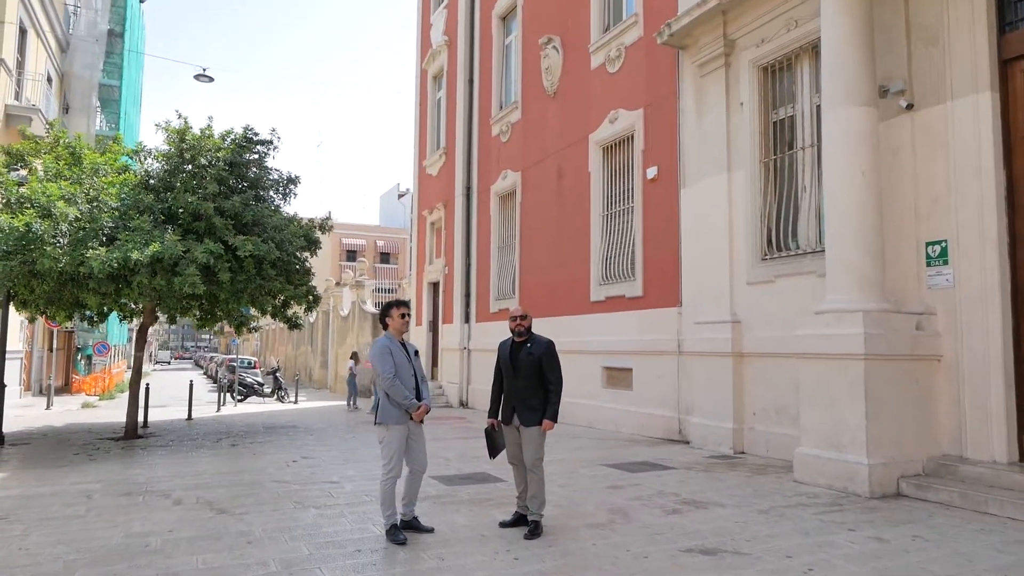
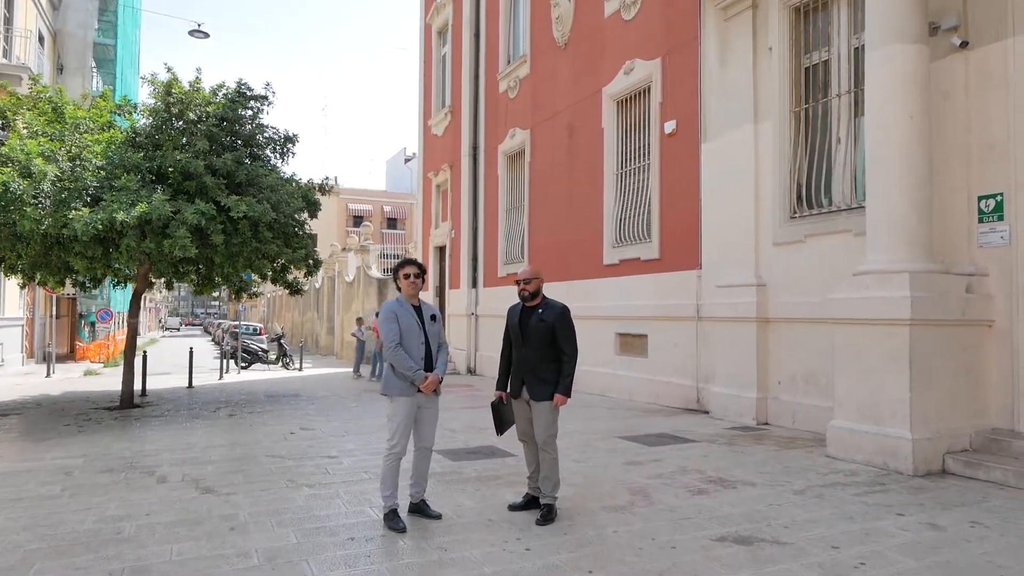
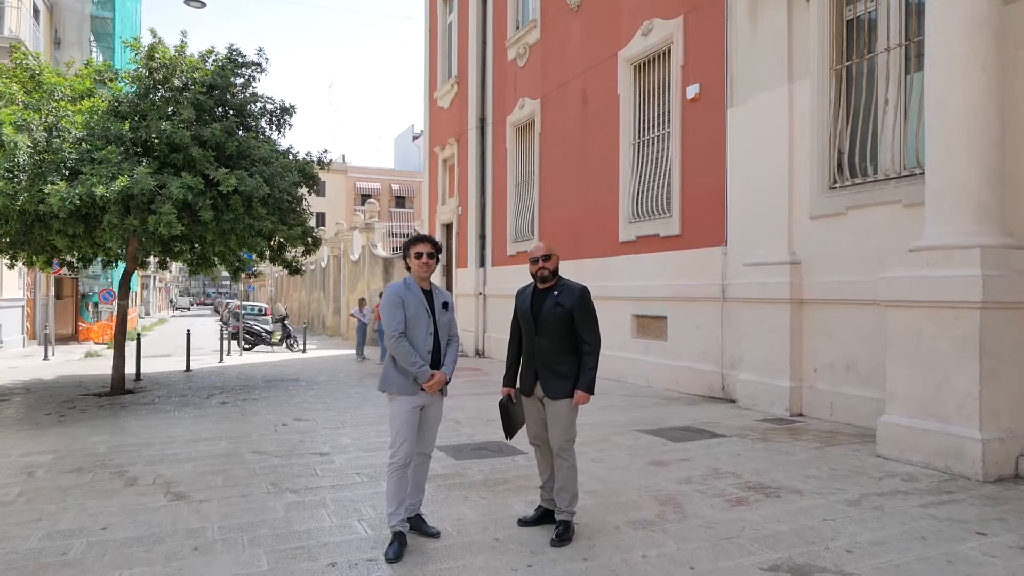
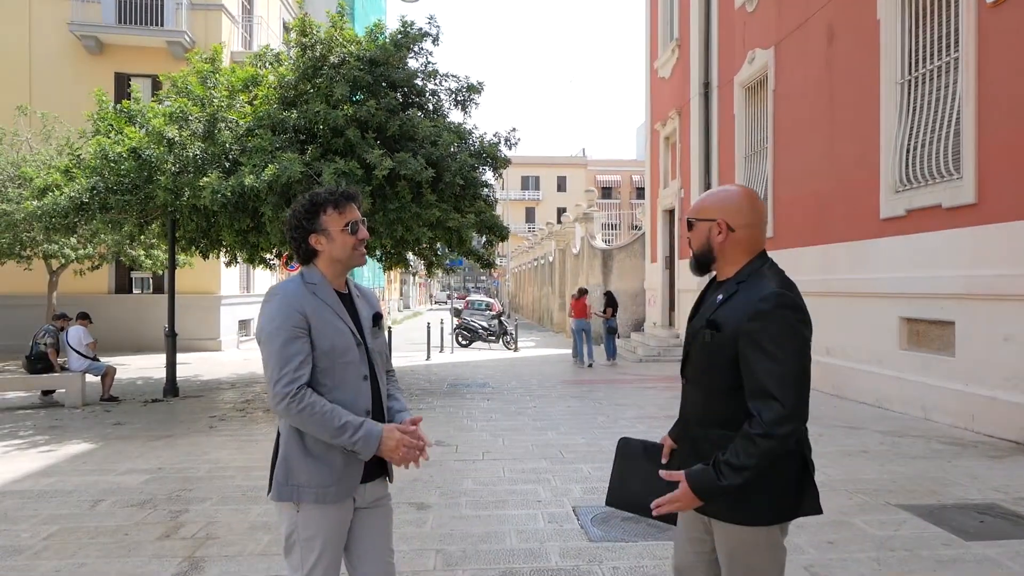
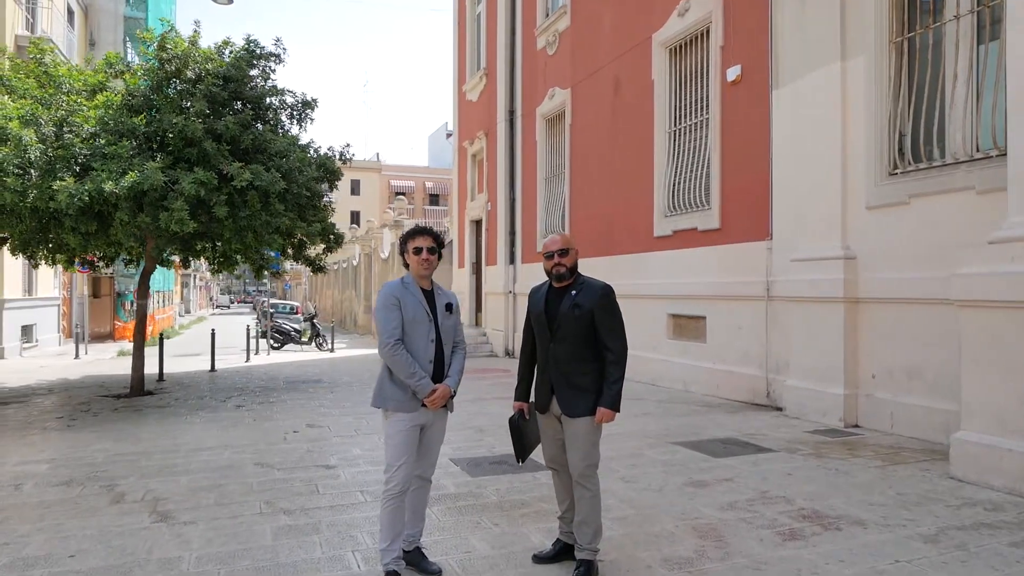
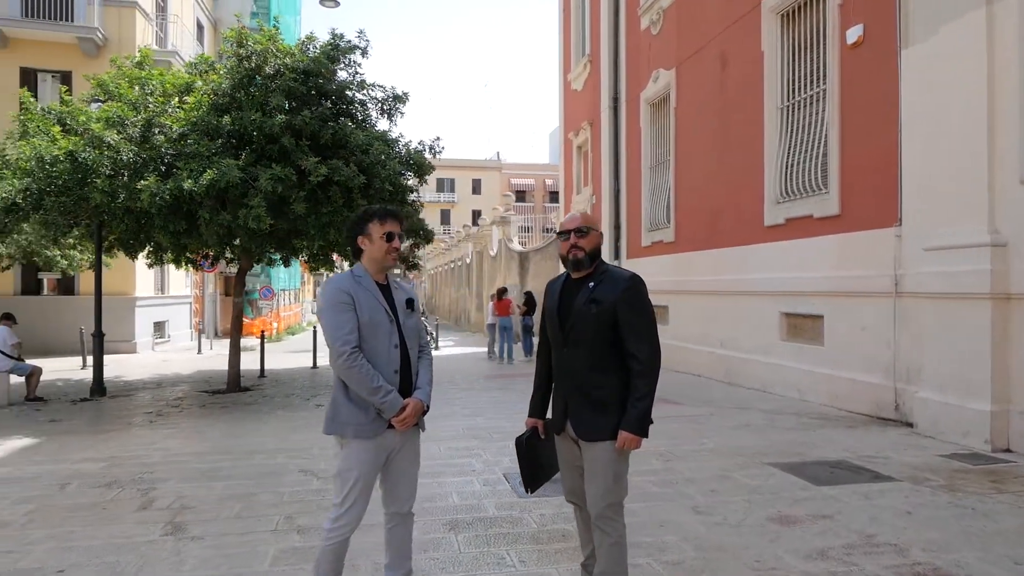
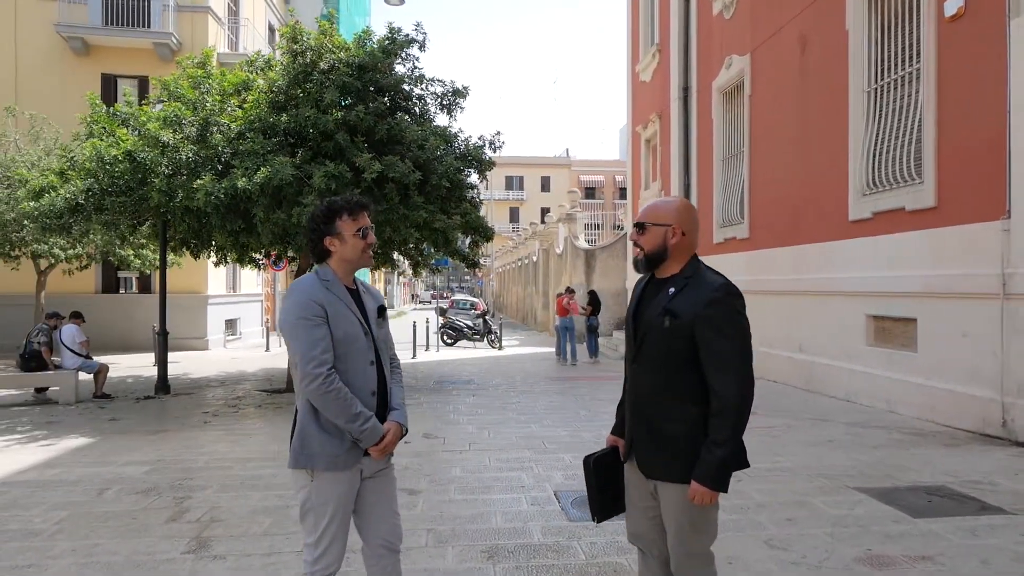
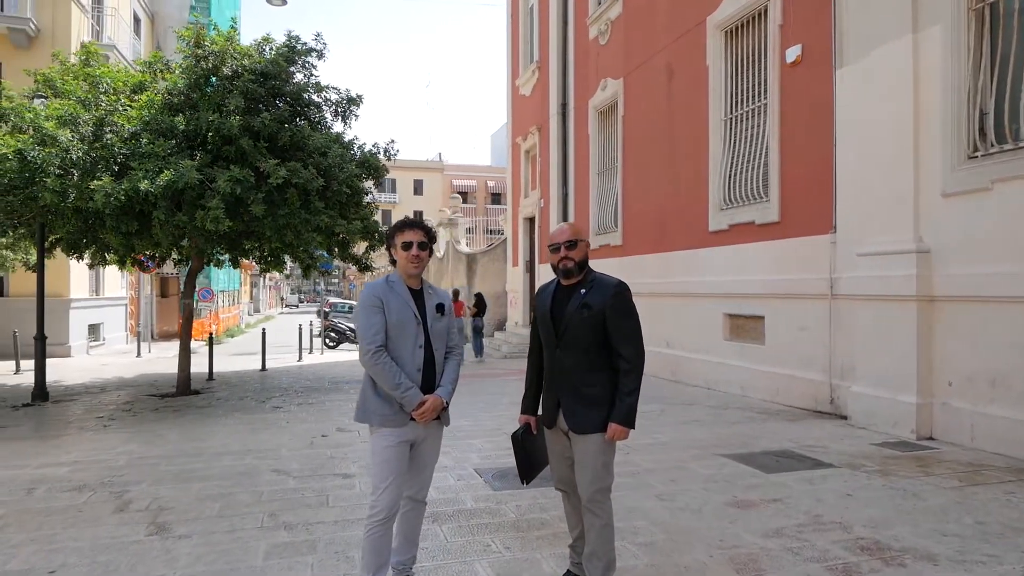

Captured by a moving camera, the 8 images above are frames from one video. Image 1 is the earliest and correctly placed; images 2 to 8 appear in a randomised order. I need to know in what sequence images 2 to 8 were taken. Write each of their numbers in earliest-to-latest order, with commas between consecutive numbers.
2, 3, 5, 8, 6, 7, 4
